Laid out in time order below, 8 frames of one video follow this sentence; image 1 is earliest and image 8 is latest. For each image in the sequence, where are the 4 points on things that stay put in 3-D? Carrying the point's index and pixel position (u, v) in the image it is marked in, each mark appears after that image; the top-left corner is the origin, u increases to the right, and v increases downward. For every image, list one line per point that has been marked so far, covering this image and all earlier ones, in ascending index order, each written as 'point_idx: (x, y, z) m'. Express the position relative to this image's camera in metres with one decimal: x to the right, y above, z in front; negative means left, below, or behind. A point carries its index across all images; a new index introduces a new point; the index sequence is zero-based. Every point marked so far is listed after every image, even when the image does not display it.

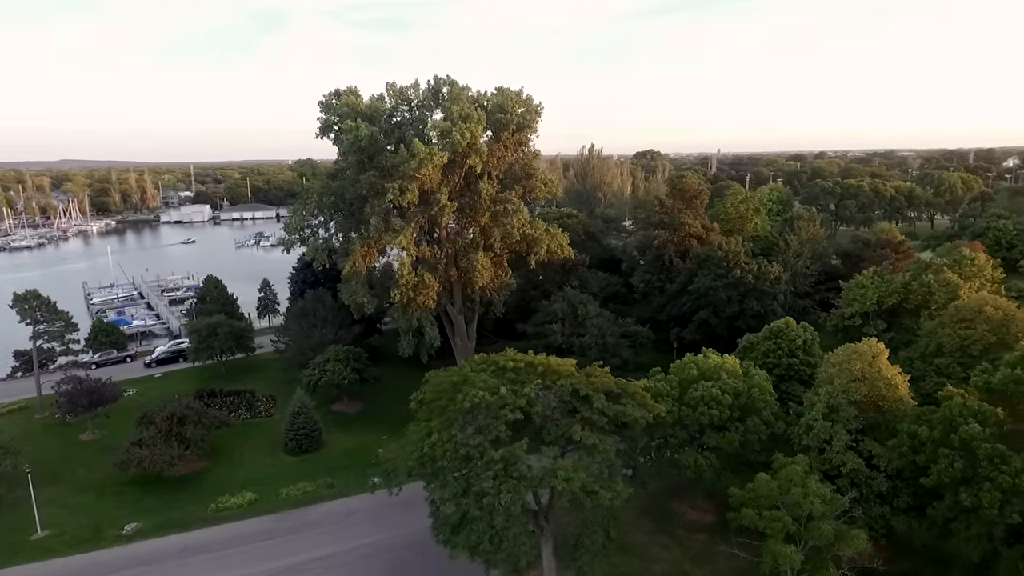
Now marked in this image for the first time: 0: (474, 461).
0: (-0.9, -4.3, +15.2) m
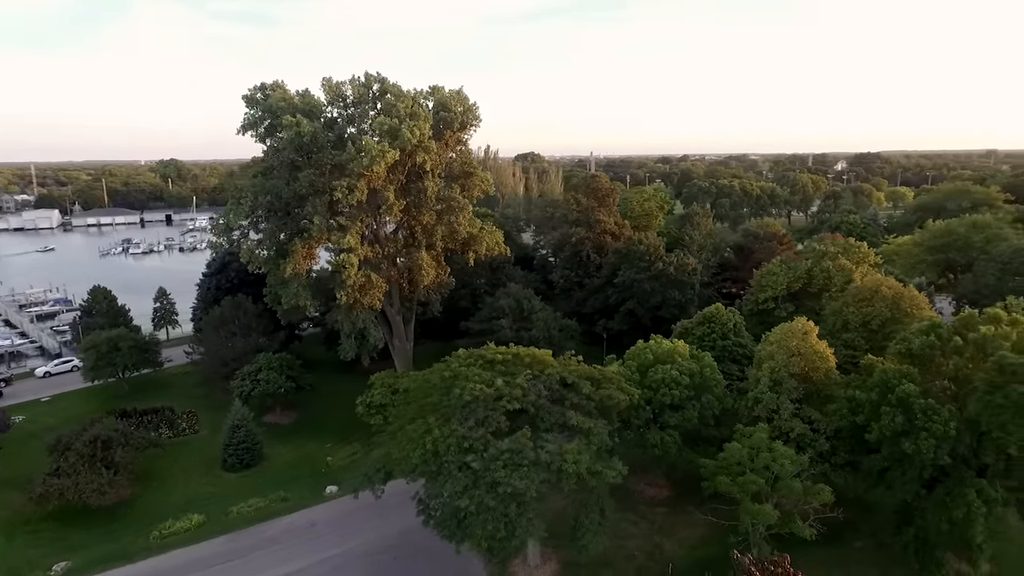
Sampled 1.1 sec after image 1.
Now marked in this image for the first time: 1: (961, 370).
0: (-0.8, -4.2, +15.4) m
1: (+12.7, -2.3, +17.3) m
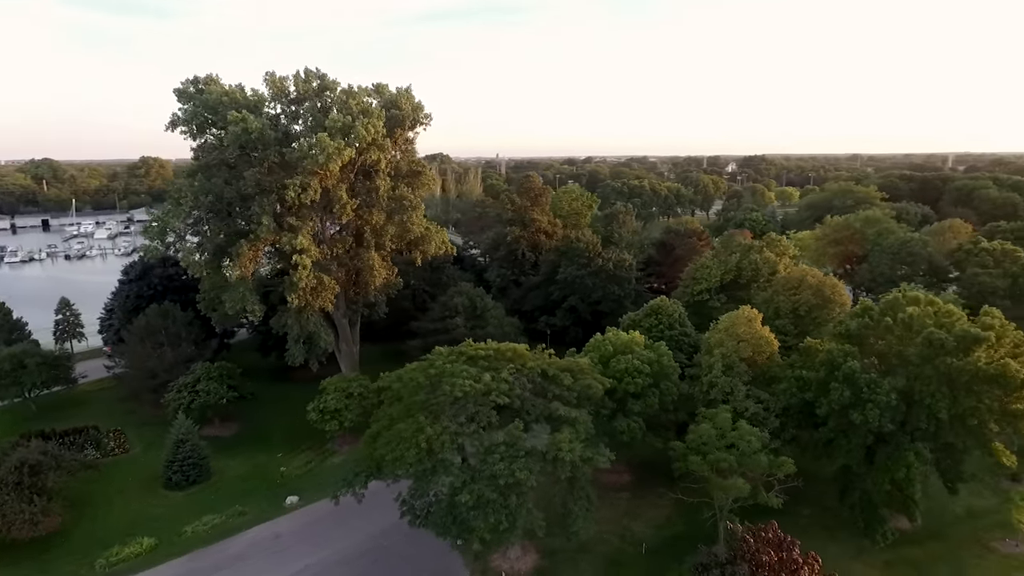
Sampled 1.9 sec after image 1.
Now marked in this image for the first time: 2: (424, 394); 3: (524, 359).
0: (-0.9, -4.1, +15.5) m
1: (+12.1, -1.9, +19.4) m
2: (-2.4, -2.9, +16.8) m
3: (+0.4, -2.1, +18.2) m
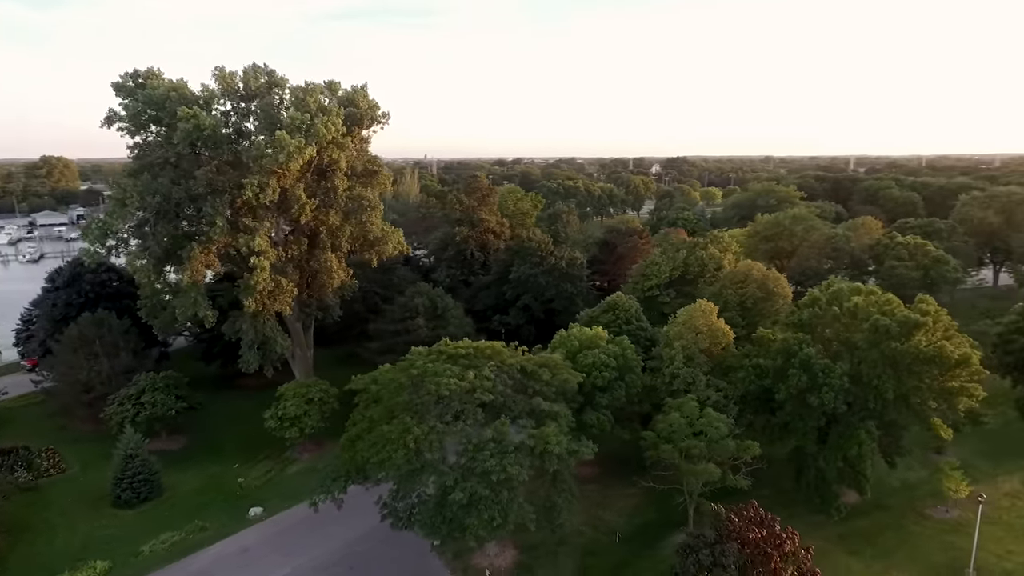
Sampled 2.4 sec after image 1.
0: (-1.2, -4.0, +15.5) m
1: (+11.2, -1.6, +20.9) m
2: (-2.9, -2.9, +16.7) m
3: (-0.3, -2.0, +18.3) m
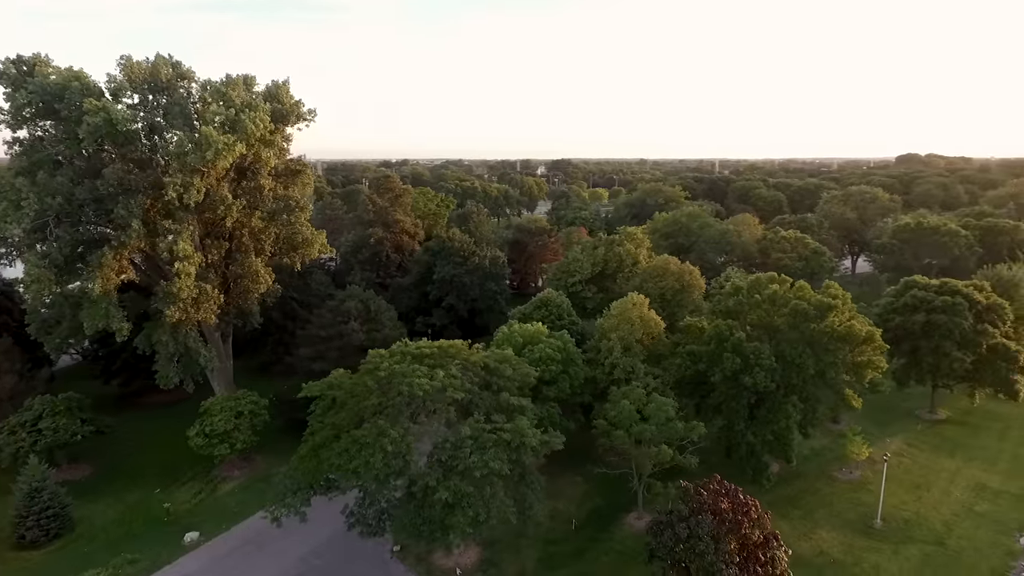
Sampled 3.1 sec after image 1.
0: (-1.8, -4.0, +15.4) m
1: (+9.4, -1.2, +22.9) m
2: (-3.6, -2.9, +16.3) m
3: (-1.4, -2.0, +18.4) m
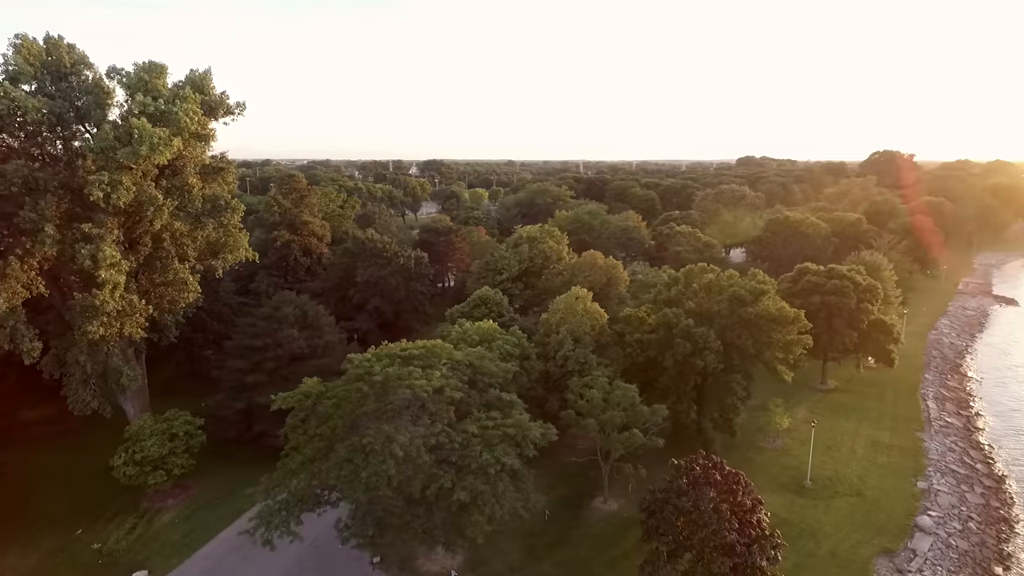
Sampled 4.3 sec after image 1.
0: (-1.6, -3.9, +15.2) m
1: (+7.7, -0.7, +24.8) m
2: (-3.6, -2.9, +15.6) m
3: (-1.9, -1.9, +18.1) m
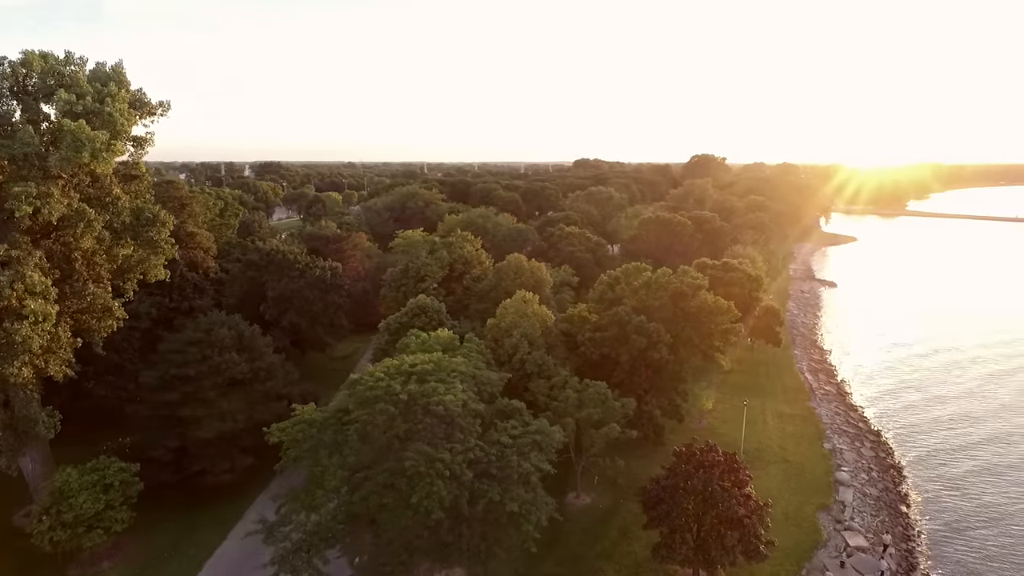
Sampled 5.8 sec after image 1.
0: (-0.6, -4.2, +15.0) m
1: (+5.8, -0.6, +26.6) m
2: (-2.8, -3.3, +14.9) m
3: (-1.8, -2.3, +17.7) m
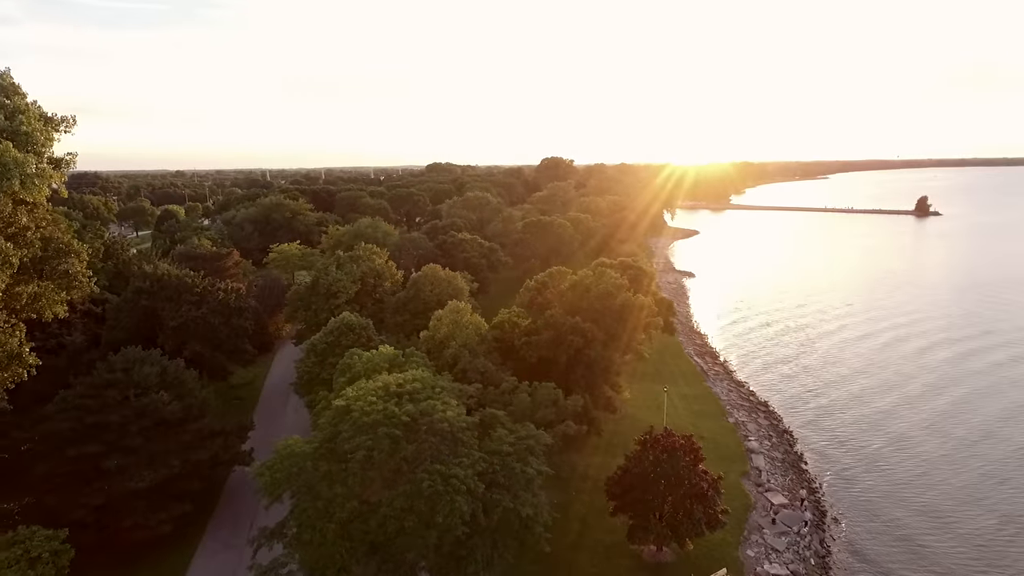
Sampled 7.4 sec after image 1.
0: (-0.5, -4.5, +15.3) m
1: (+2.8, -0.7, +28.2) m
2: (-2.6, -3.8, +14.8) m
3: (-2.4, -2.7, +17.8) m
